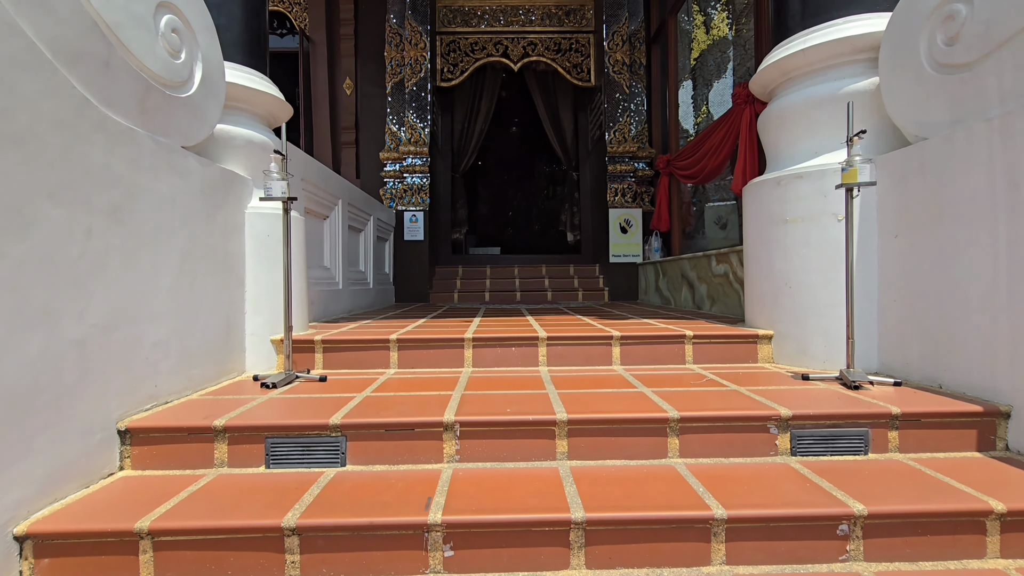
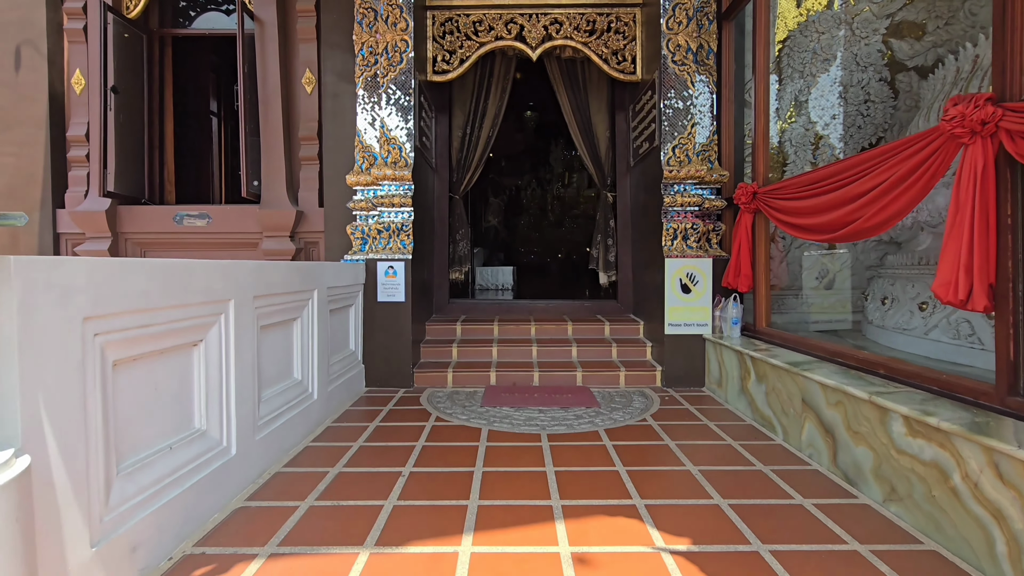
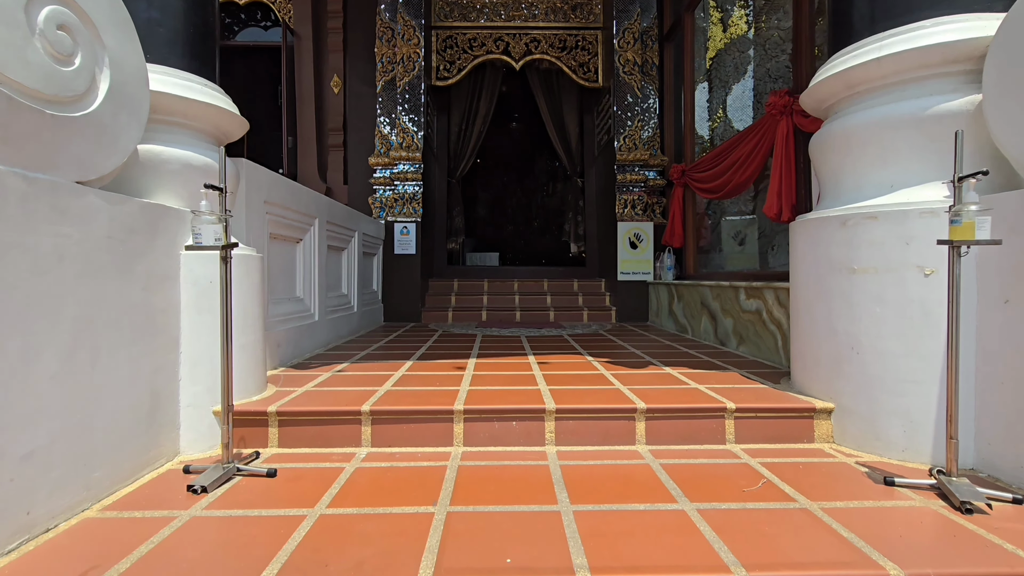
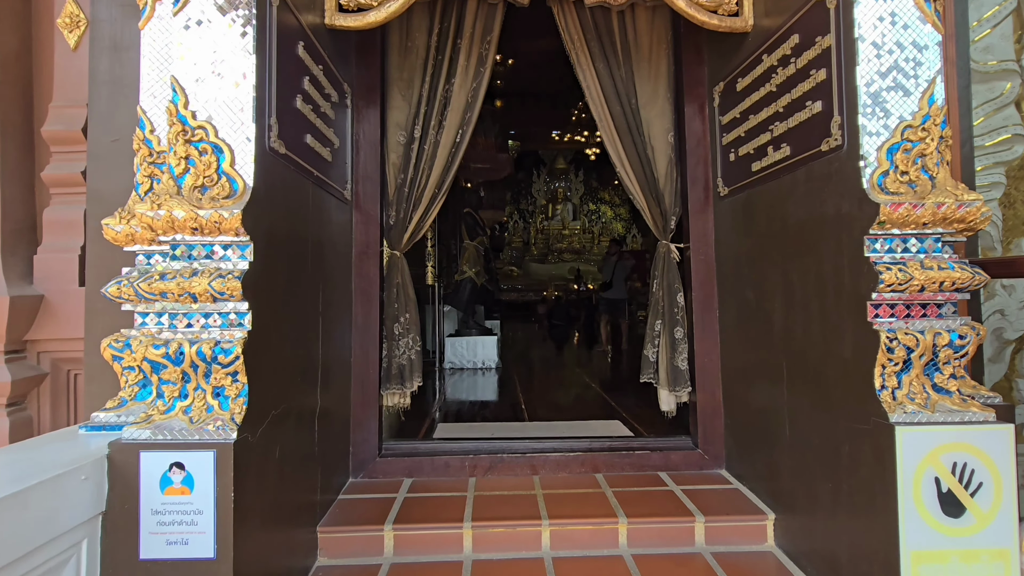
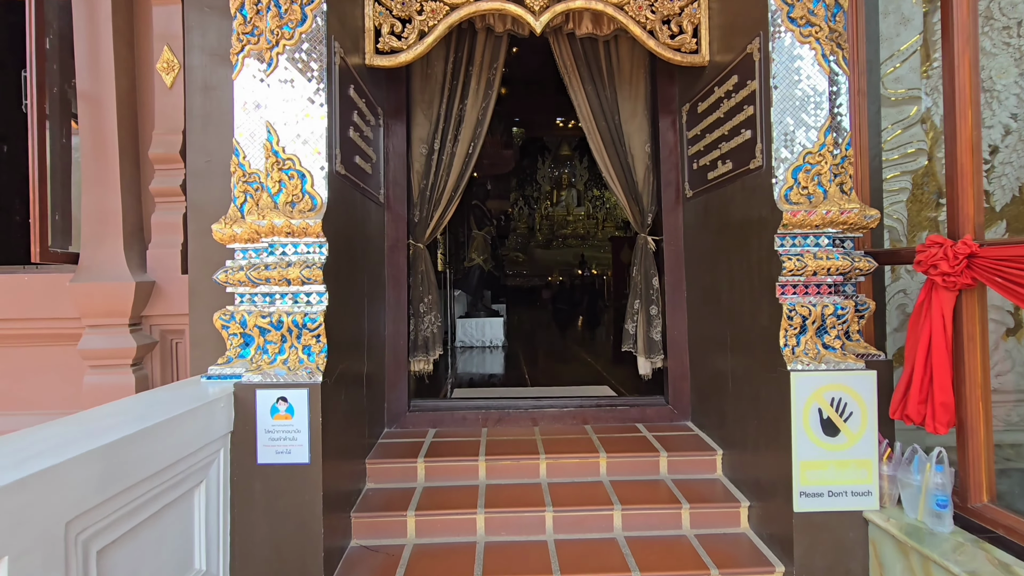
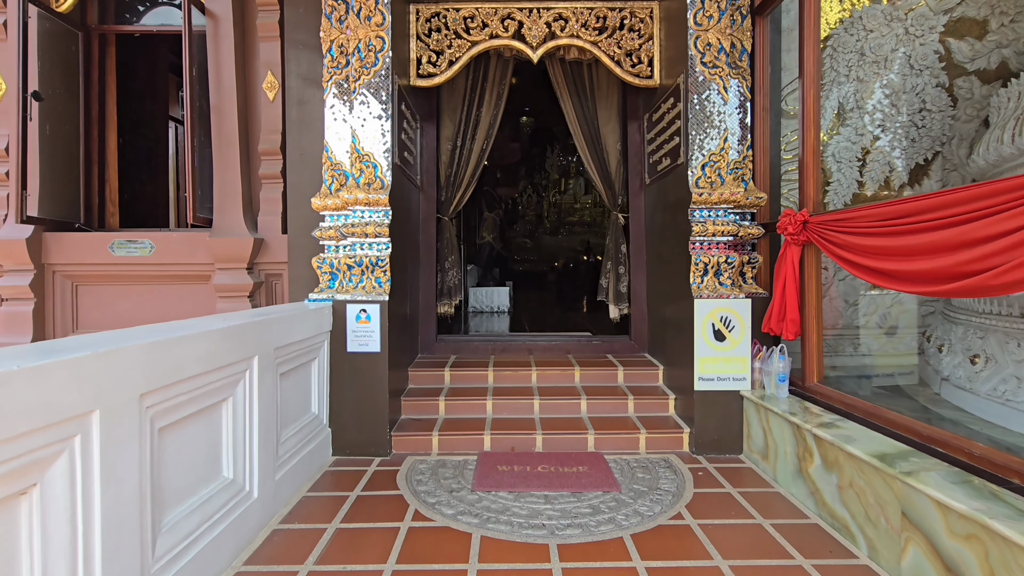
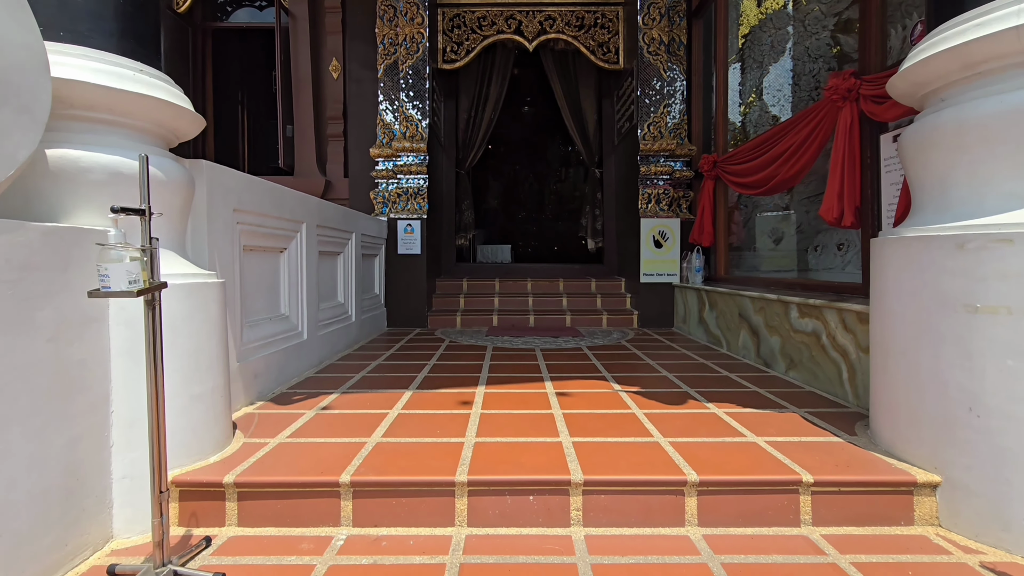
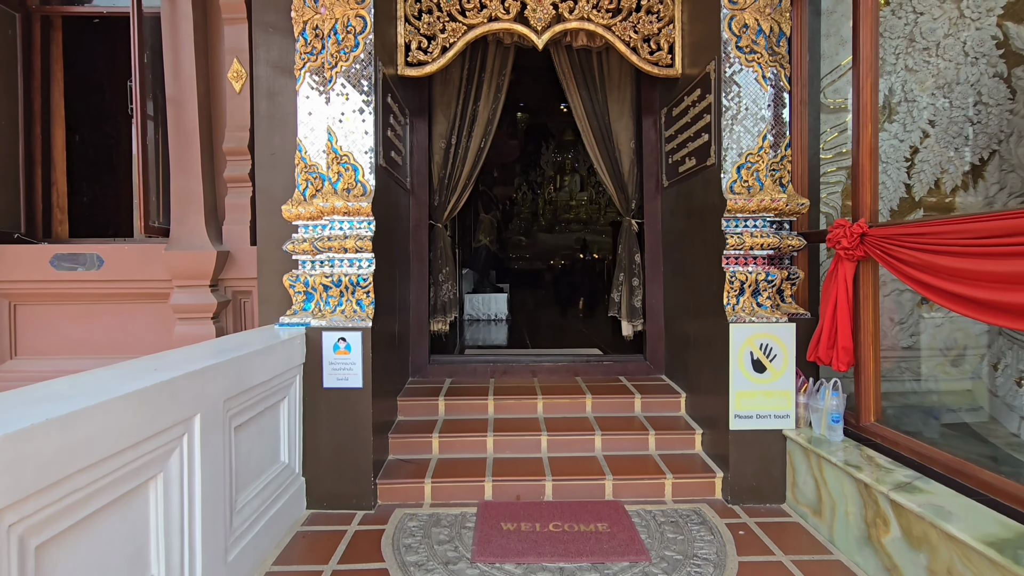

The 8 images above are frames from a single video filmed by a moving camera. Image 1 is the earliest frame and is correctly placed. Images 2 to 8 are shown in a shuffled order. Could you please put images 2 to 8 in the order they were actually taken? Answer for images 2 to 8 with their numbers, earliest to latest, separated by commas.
3, 7, 2, 6, 8, 5, 4
